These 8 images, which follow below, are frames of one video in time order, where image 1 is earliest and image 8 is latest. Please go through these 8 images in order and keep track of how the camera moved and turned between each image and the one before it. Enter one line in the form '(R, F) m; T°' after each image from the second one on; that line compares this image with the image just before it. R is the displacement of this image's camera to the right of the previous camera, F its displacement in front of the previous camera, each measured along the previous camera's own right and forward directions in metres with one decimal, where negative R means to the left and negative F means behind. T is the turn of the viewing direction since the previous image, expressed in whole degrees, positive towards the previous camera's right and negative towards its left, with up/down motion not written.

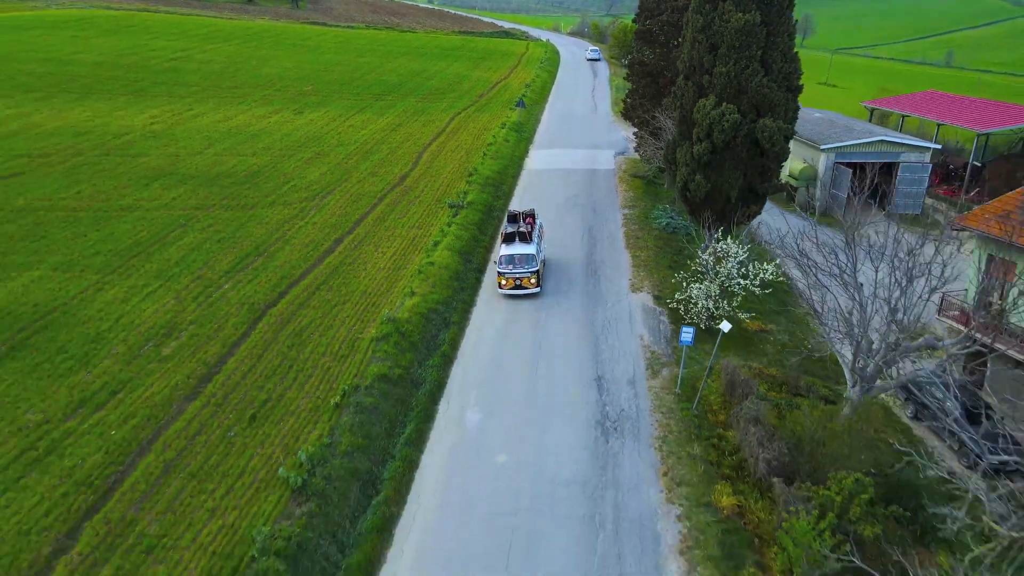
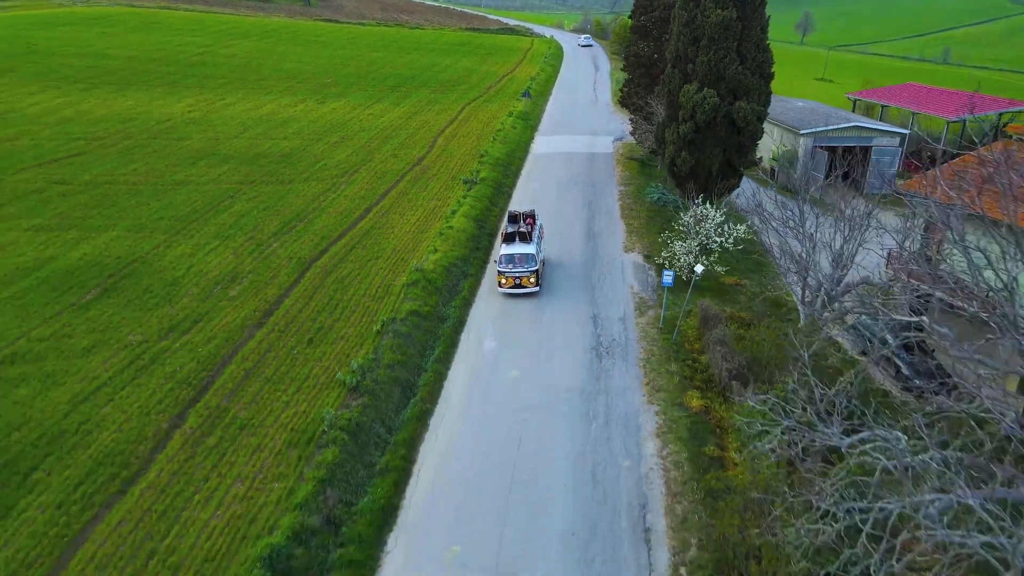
(-0.2, -3.0) m; 0°
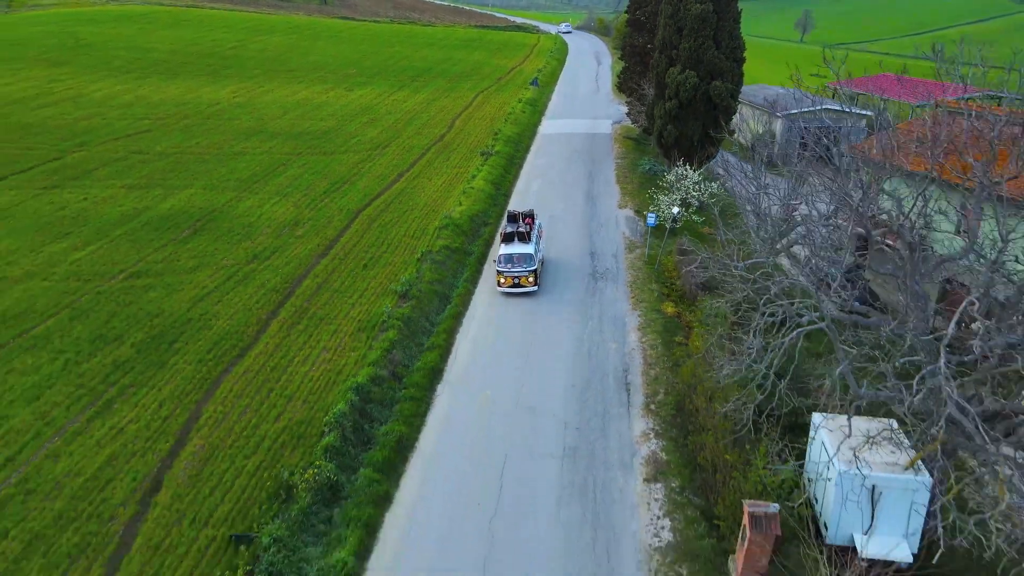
(-0.3, -4.2) m; 0°
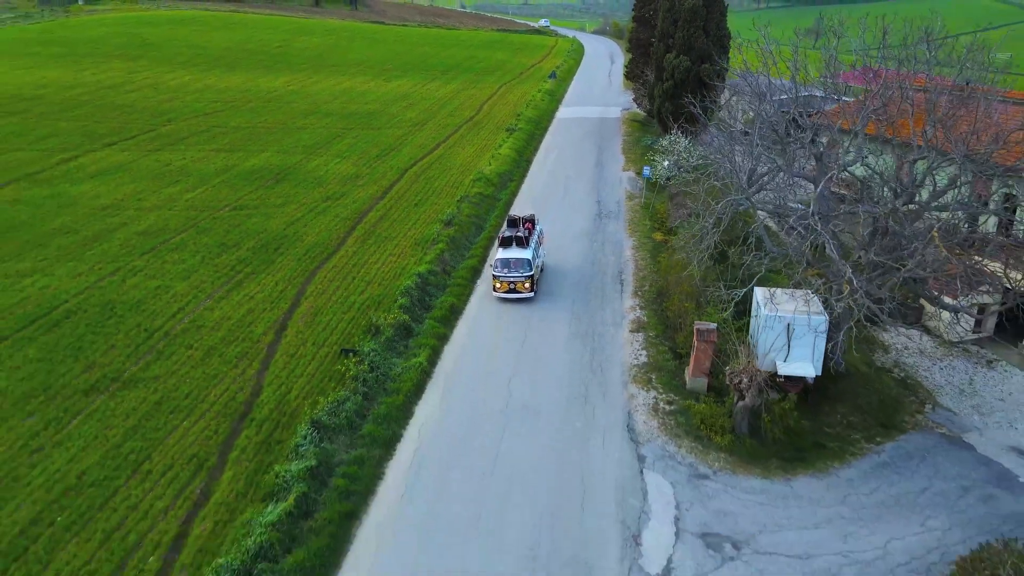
(-0.1, -5.1) m; -1°
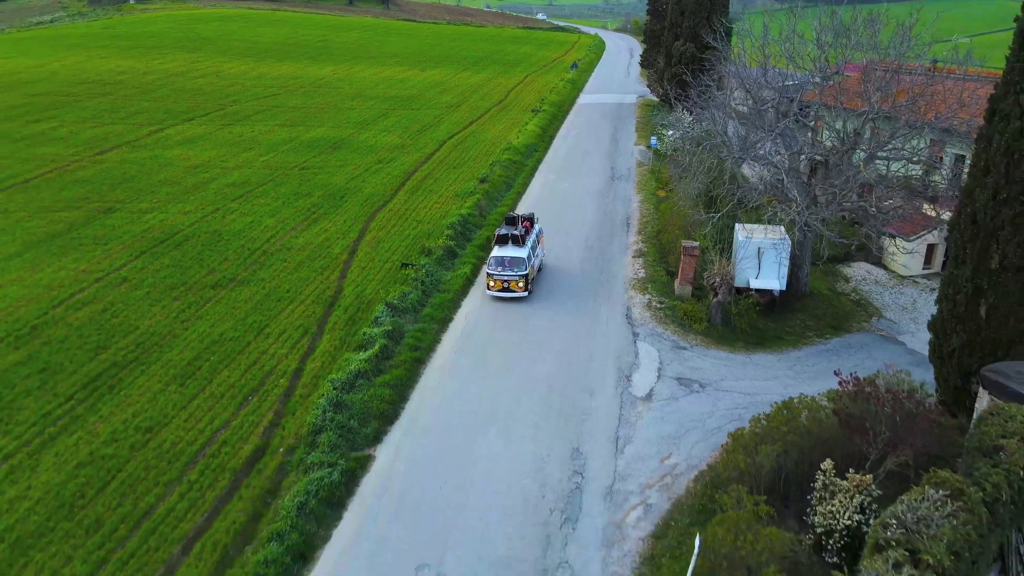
(-0.1, -4.3) m; -2°
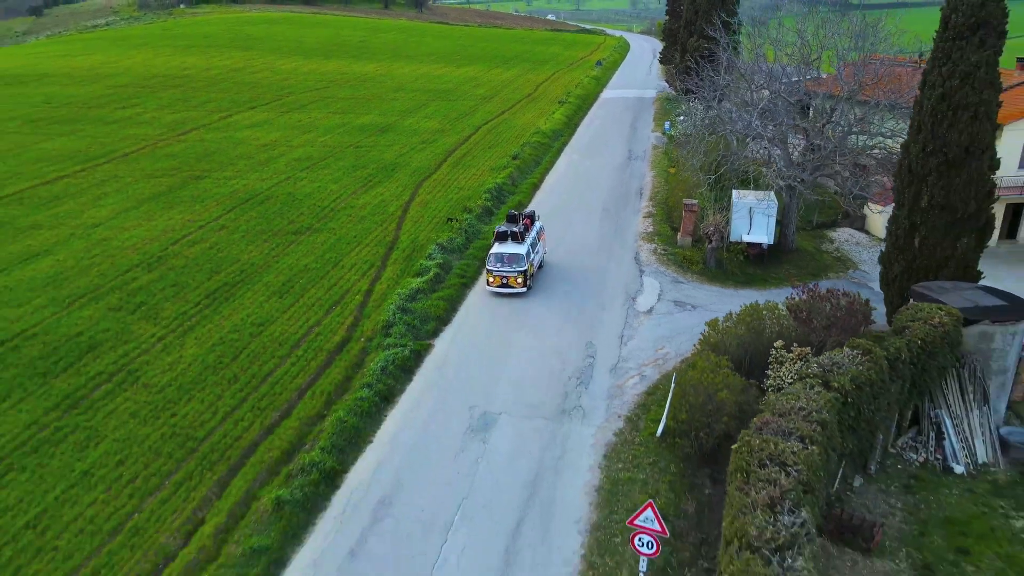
(-0.1, -3.9) m; -2°
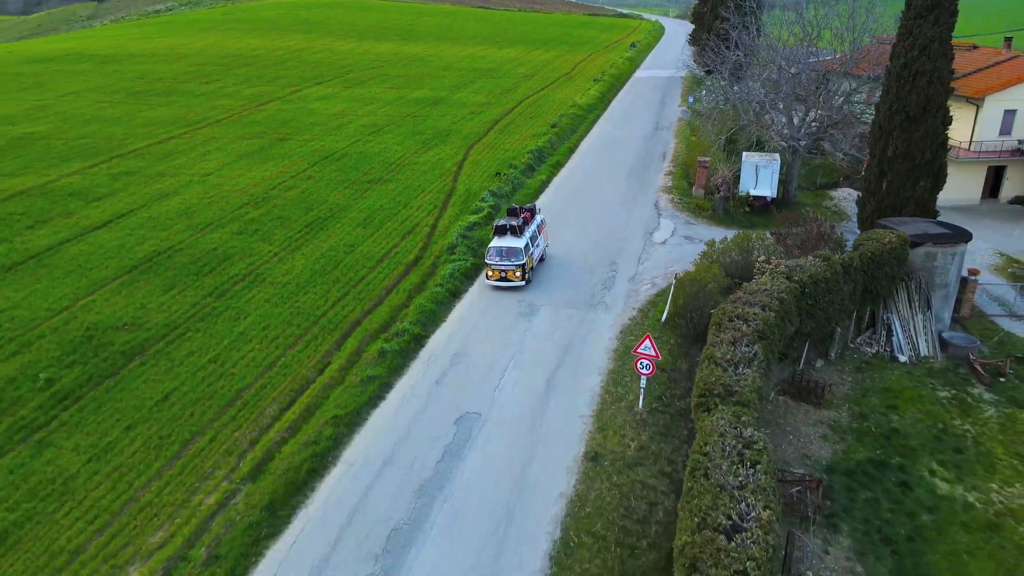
(-0.1, -4.4) m; -3°
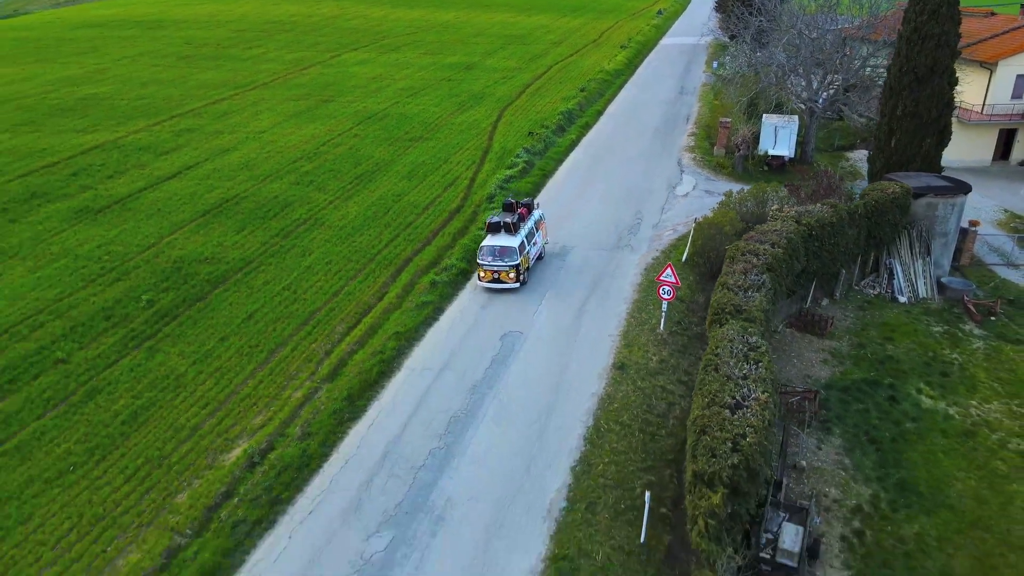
(-0.4, -2.1) m; -2°
